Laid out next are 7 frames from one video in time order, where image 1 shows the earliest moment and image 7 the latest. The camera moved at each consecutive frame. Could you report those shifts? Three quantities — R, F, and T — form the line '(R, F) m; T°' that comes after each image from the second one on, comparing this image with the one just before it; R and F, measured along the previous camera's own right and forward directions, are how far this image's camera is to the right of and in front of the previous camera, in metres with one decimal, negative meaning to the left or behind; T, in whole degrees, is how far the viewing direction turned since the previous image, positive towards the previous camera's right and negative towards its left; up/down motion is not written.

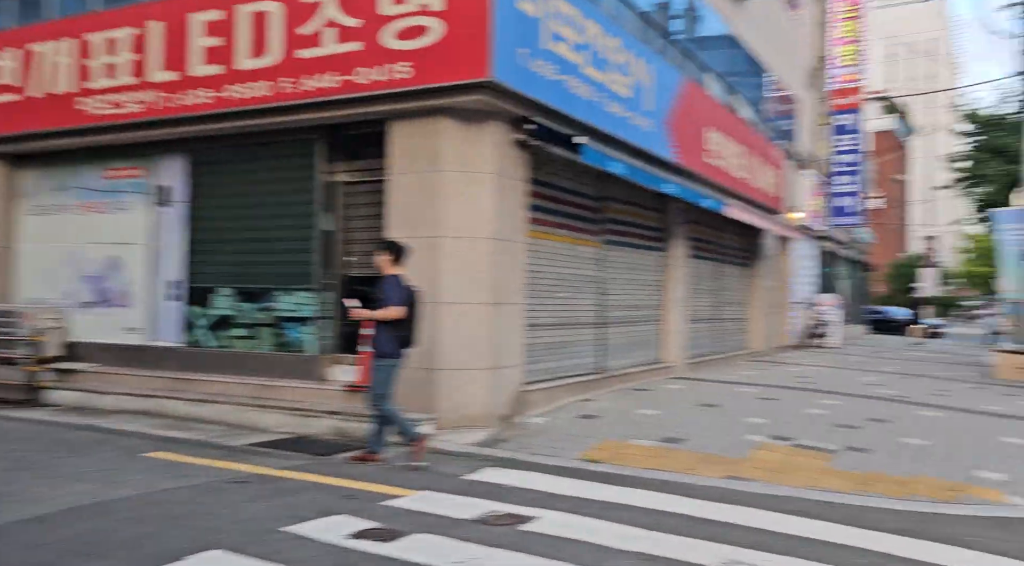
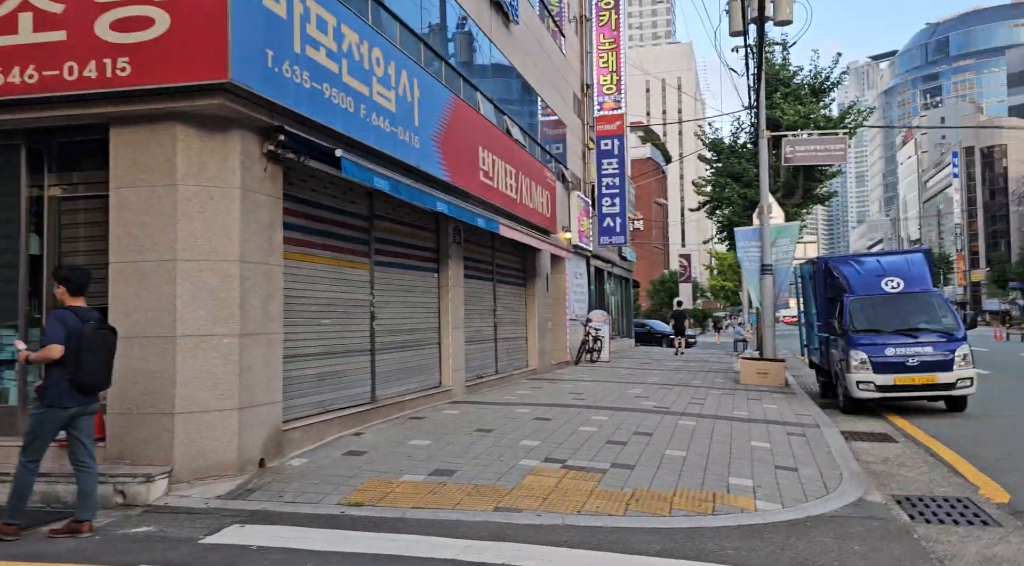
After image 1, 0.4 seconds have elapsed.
(+0.4, +0.5) m; +17°
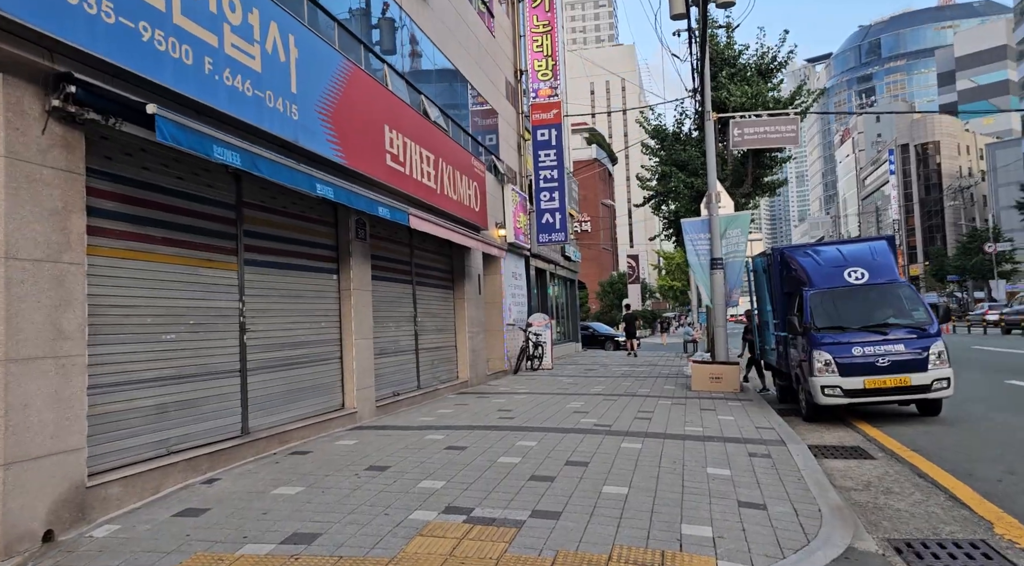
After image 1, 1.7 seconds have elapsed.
(+0.5, +1.6) m; +4°
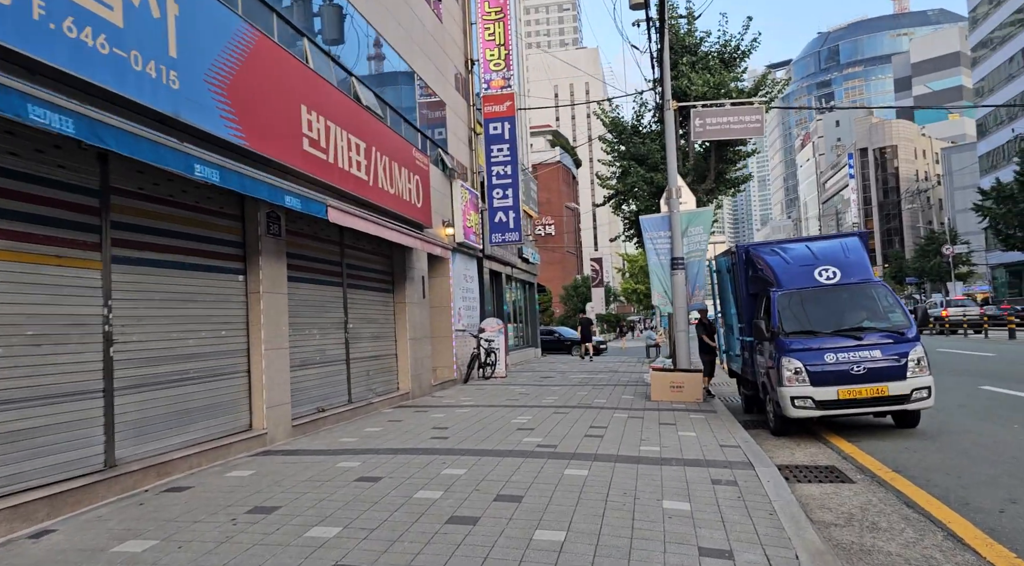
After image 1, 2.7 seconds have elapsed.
(+0.4, +1.1) m; +3°
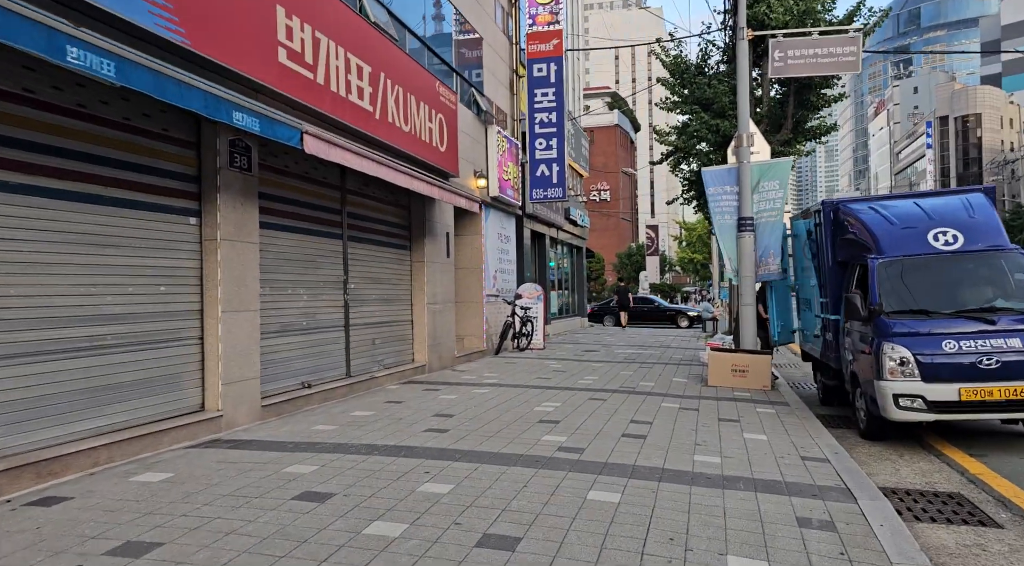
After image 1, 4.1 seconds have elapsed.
(+0.3, +1.8) m; -4°
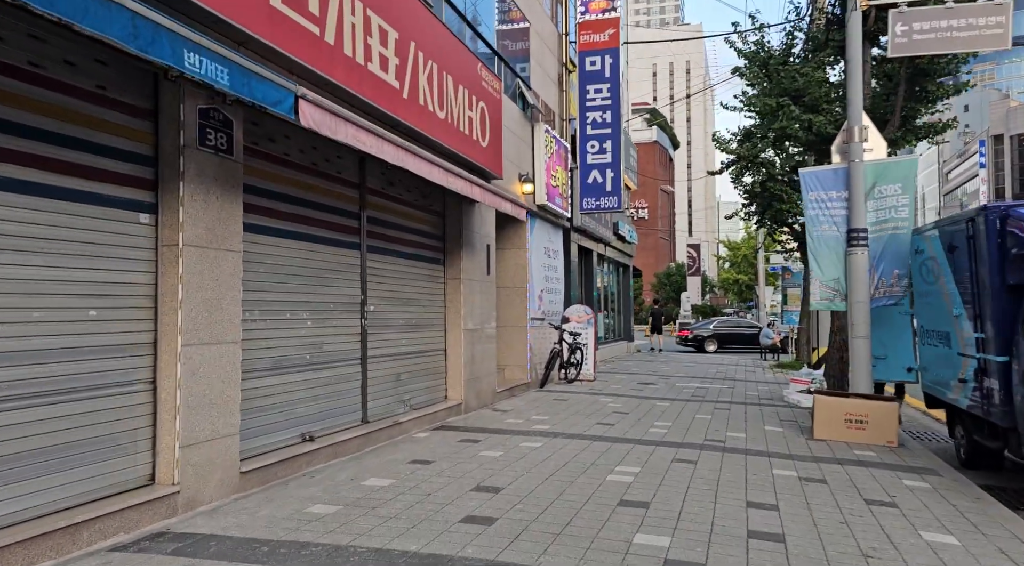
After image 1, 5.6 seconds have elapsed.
(-0.3, +1.9) m; -3°
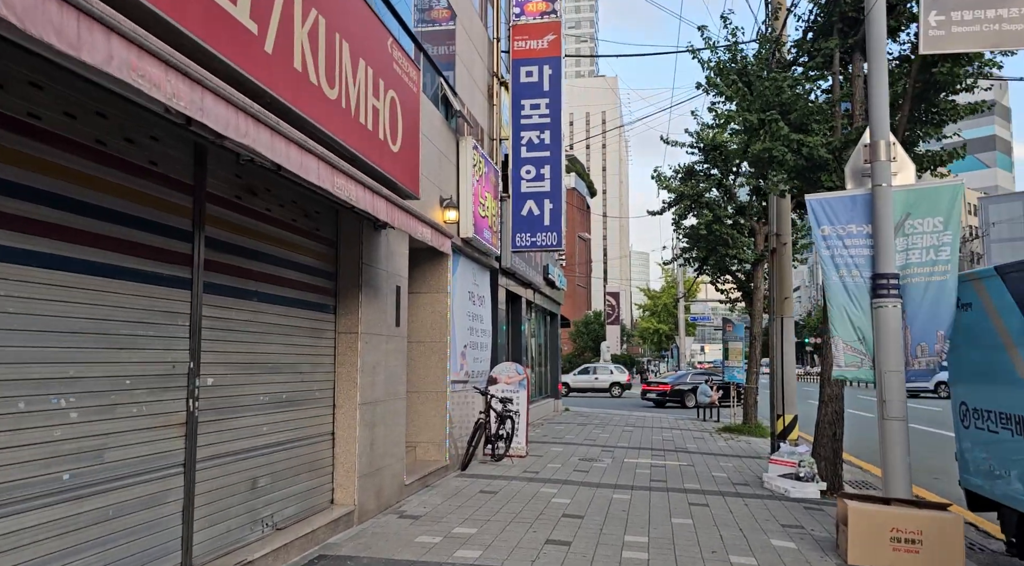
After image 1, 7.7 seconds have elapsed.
(0.0, +2.5) m; +7°
